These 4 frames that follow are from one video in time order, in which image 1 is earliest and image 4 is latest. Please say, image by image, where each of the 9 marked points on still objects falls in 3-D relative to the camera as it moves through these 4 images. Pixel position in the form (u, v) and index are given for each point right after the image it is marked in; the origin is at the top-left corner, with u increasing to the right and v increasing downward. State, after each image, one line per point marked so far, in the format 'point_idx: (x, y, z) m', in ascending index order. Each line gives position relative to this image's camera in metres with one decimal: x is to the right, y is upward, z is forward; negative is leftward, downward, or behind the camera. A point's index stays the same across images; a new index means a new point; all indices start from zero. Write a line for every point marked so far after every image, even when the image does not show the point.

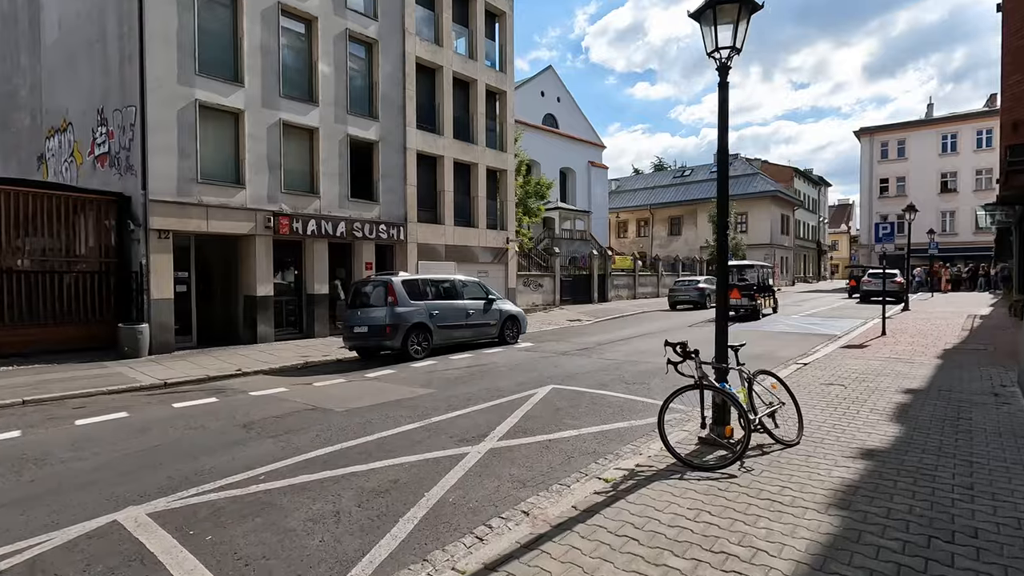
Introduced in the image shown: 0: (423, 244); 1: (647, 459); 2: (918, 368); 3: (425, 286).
0: (-3.3, +1.6, +19.5) m
1: (+1.3, -1.6, +5.0) m
2: (+7.1, -1.4, +9.3) m
3: (-2.1, 0.0, +12.7) m
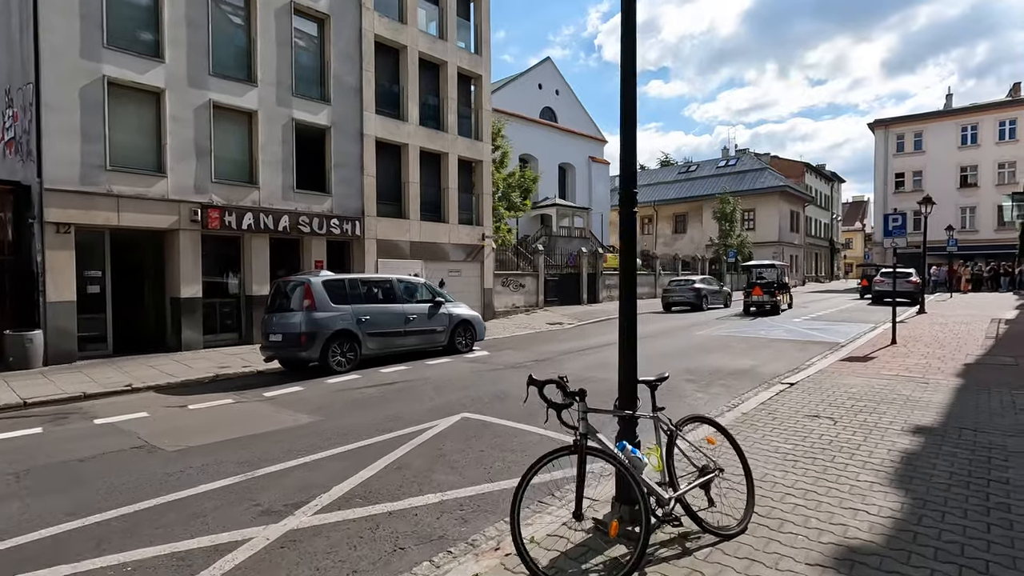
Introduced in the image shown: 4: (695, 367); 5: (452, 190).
0: (-4.3, +1.6, +17.8) m
1: (-0.1, -1.7, +3.2) m
2: (+5.9, -1.5, +7.4) m
3: (-3.3, 0.0, +11.0) m
4: (+3.5, -1.5, +10.1) m
5: (-2.2, +3.7, +19.9) m
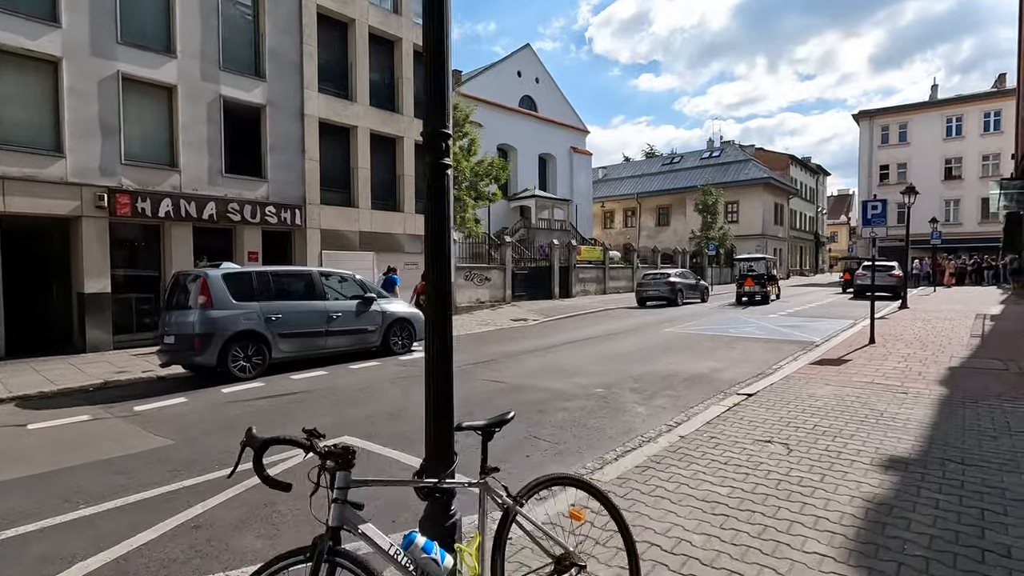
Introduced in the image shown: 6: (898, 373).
0: (-5.6, +1.8, +16.4) m
1: (-1.1, -1.6, +2.0) m
2: (+4.7, -1.4, +6.3) m
3: (-4.5, +0.1, +9.6) m
4: (+2.3, -1.4, +9.0) m
5: (-3.6, +3.9, +18.5) m
6: (+5.9, -1.3, +8.2) m
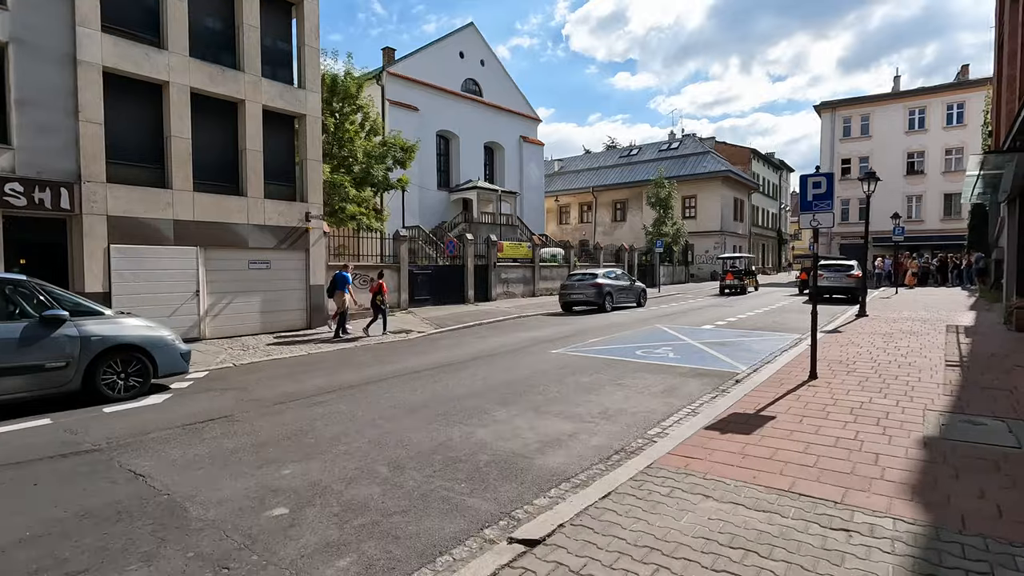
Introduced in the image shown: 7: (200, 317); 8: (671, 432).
0: (-9.0, +1.6, +12.4) m
1: (-3.9, -1.9, -1.8) m
2: (+1.8, -1.6, +2.8) m
3: (-7.6, -0.1, +5.7) m
4: (-0.8, -1.6, +5.3) m
5: (-7.1, +3.8, +14.6) m
6: (+2.9, -1.5, +4.7) m
7: (-8.0, -0.7, +13.6) m
8: (+1.7, -1.5, +5.8) m
